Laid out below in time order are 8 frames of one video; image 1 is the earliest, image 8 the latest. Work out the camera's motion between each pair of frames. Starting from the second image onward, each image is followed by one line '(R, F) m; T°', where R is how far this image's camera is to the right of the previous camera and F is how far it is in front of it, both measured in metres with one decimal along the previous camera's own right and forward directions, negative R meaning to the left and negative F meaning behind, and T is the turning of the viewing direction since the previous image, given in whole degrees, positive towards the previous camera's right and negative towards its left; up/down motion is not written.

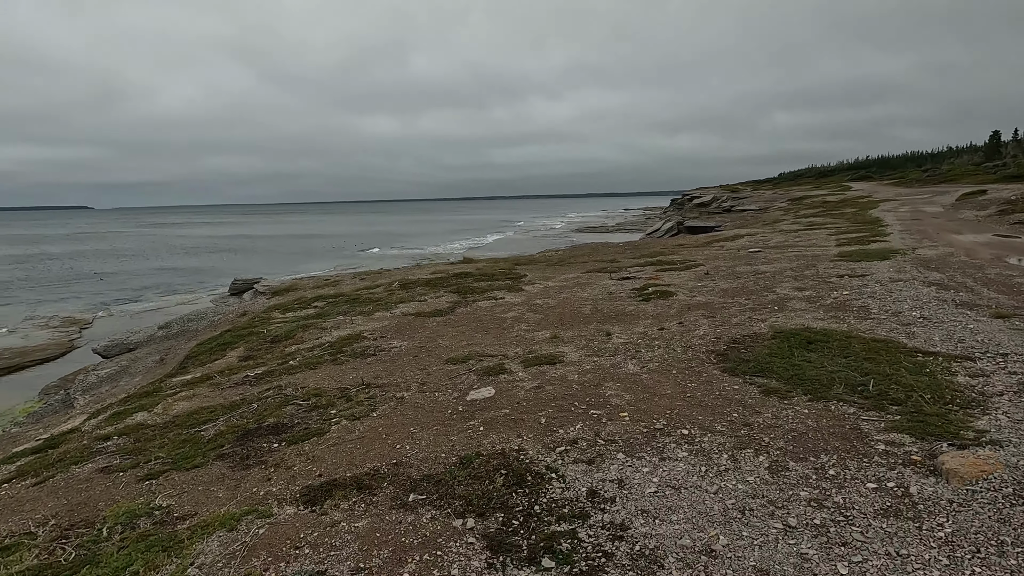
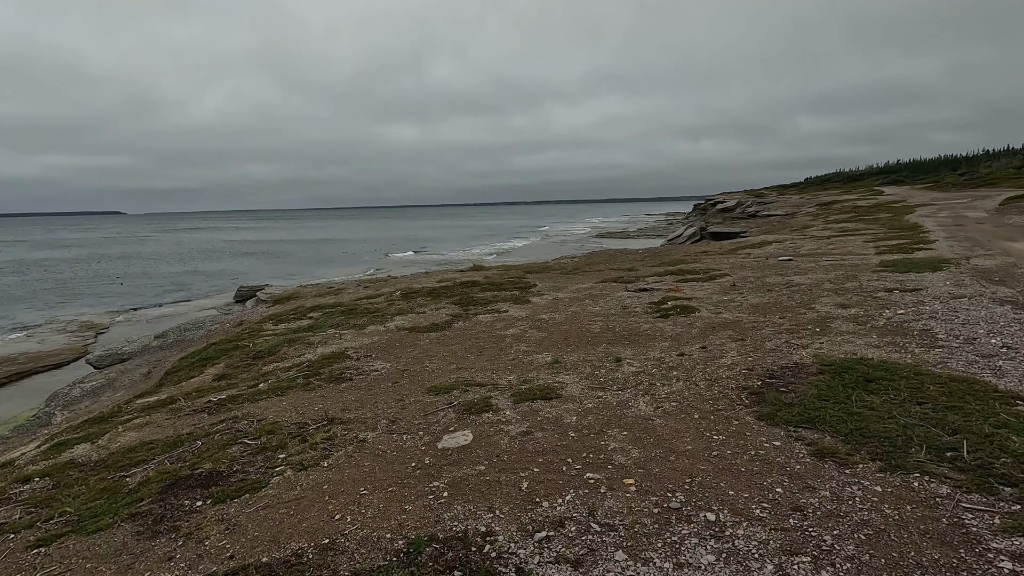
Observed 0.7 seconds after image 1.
(+0.5, +1.7) m; -2°
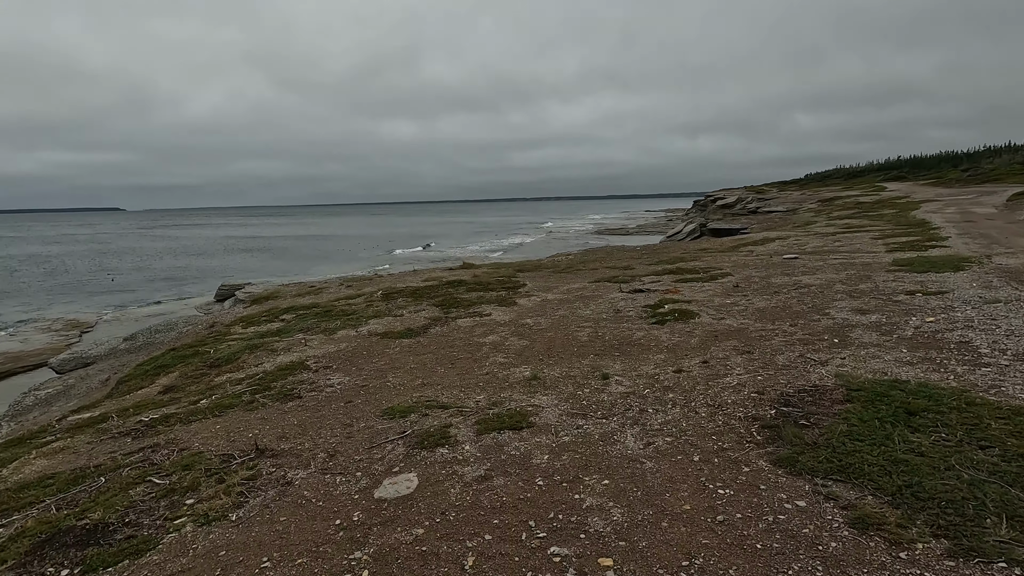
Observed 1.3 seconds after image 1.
(+0.5, +1.5) m; 0°
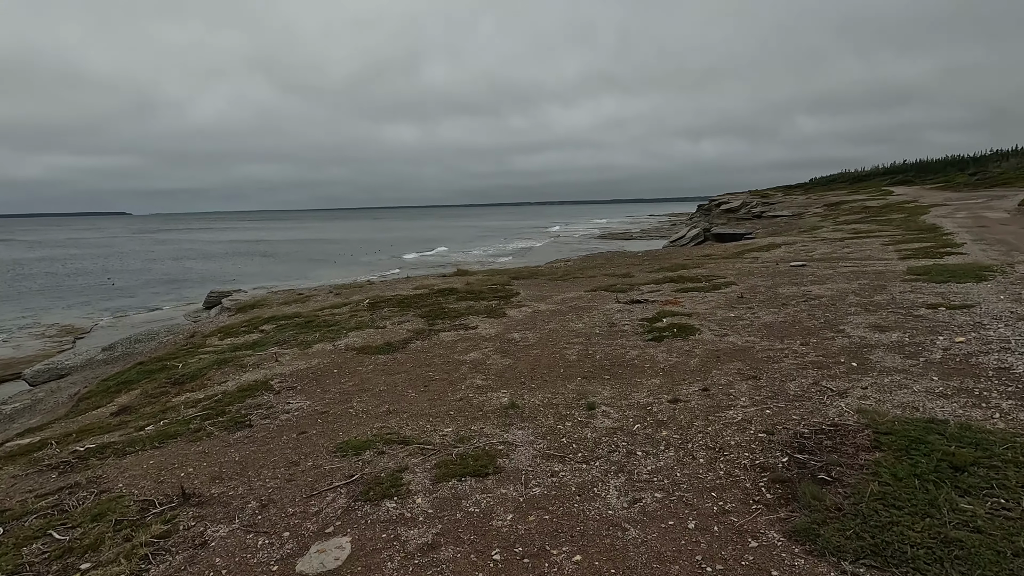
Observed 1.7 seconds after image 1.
(+0.5, +1.1) m; 0°
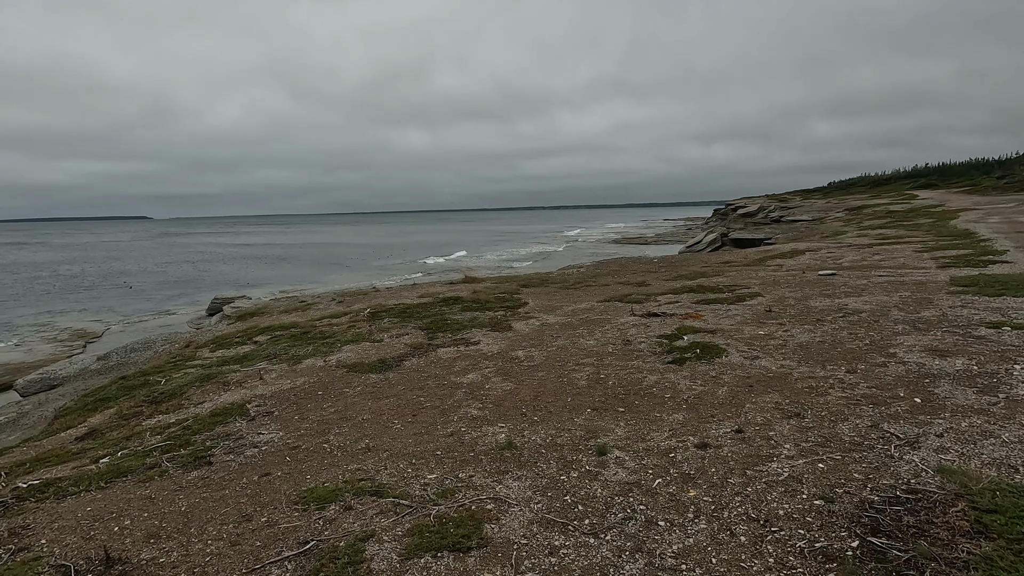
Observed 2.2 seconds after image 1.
(+0.2, +1.3) m; -1°
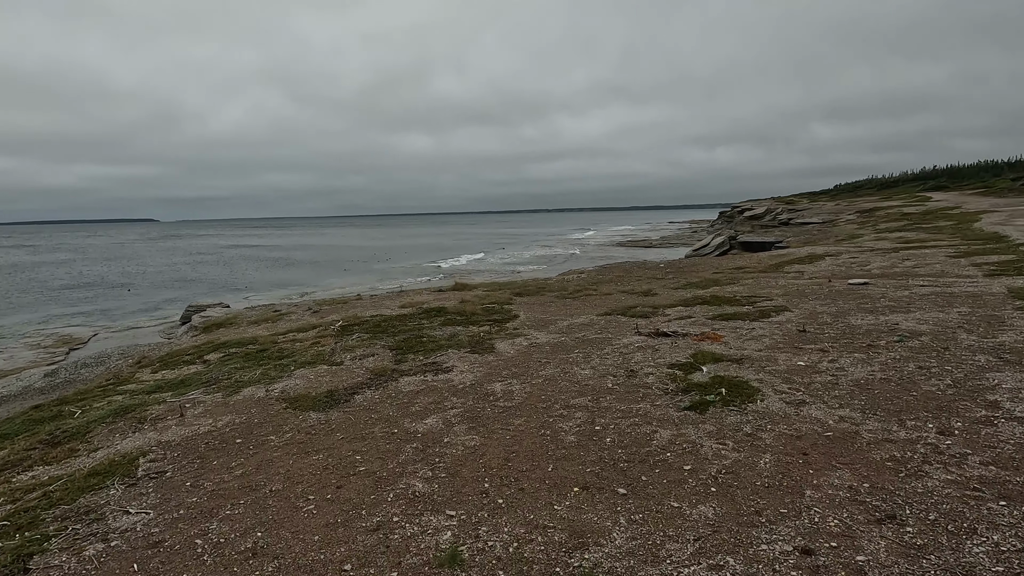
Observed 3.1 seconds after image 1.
(+0.5, +2.5) m; 0°
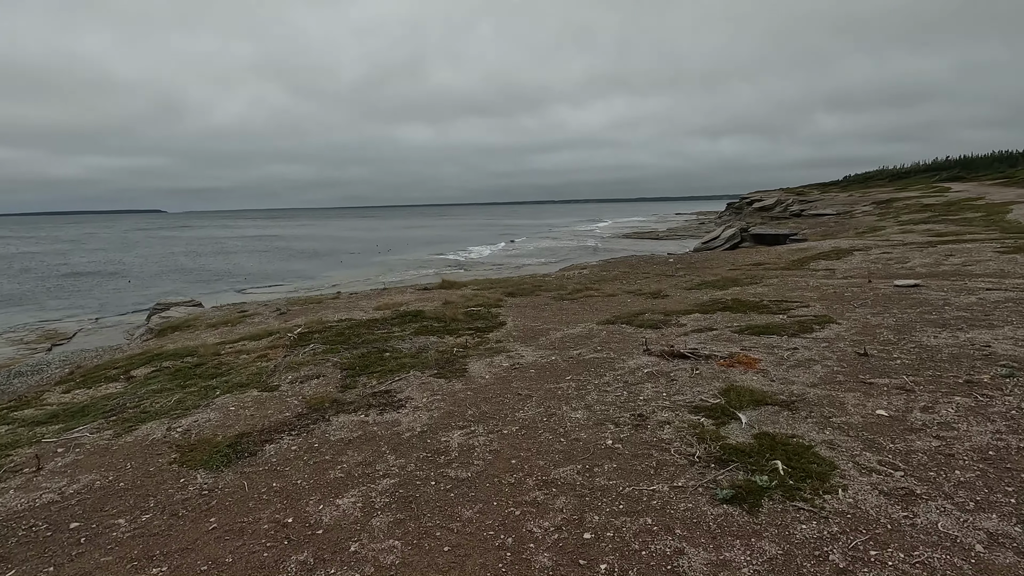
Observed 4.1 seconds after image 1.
(+0.6, +2.8) m; -1°
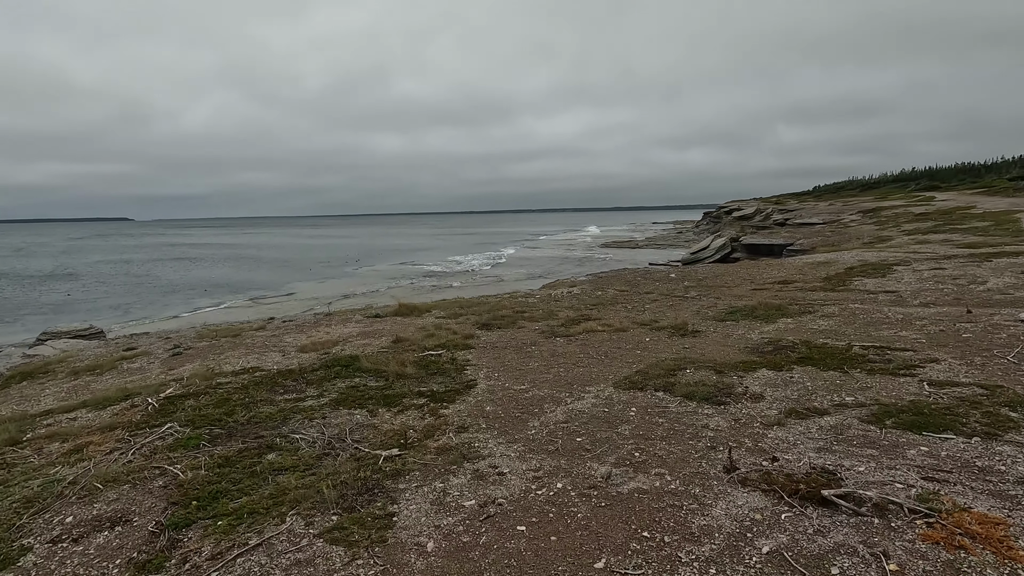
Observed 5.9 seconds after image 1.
(+0.1, +5.2) m; +2°
